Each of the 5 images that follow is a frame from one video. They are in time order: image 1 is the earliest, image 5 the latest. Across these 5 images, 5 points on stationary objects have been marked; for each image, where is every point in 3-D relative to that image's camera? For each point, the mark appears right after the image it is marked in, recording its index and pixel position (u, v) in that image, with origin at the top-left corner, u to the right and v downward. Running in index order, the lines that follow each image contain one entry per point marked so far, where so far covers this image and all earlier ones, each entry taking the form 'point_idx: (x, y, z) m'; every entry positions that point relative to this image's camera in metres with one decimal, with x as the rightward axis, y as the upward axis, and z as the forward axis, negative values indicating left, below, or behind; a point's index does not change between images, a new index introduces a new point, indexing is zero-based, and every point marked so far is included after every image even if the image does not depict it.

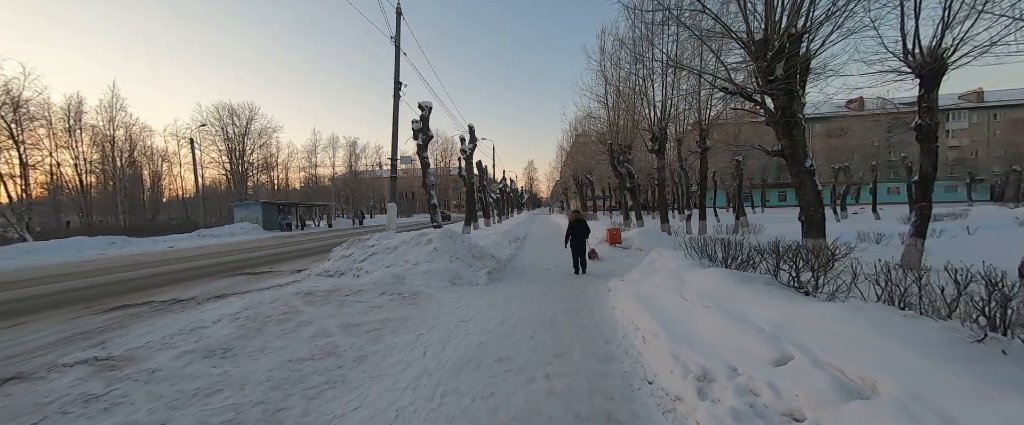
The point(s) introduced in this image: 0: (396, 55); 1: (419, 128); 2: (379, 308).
0: (-4.1, +5.5, +10.8) m
1: (-3.3, +3.0, +10.9) m
2: (-2.1, -1.5, +4.8) m
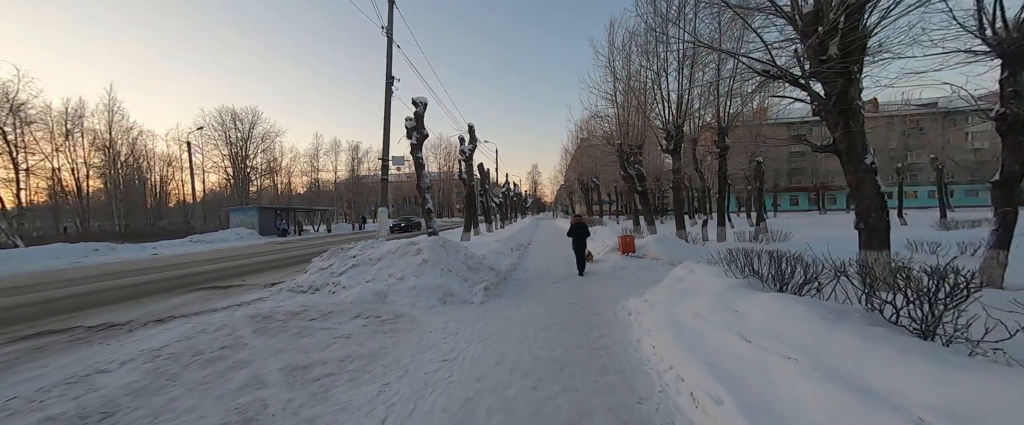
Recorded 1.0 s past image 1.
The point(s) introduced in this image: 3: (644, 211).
0: (-4.0, +5.3, +10.0) m
1: (-3.2, +2.8, +10.0) m
2: (-2.1, -1.6, +3.9) m
3: (+6.4, +0.1, +14.8) m
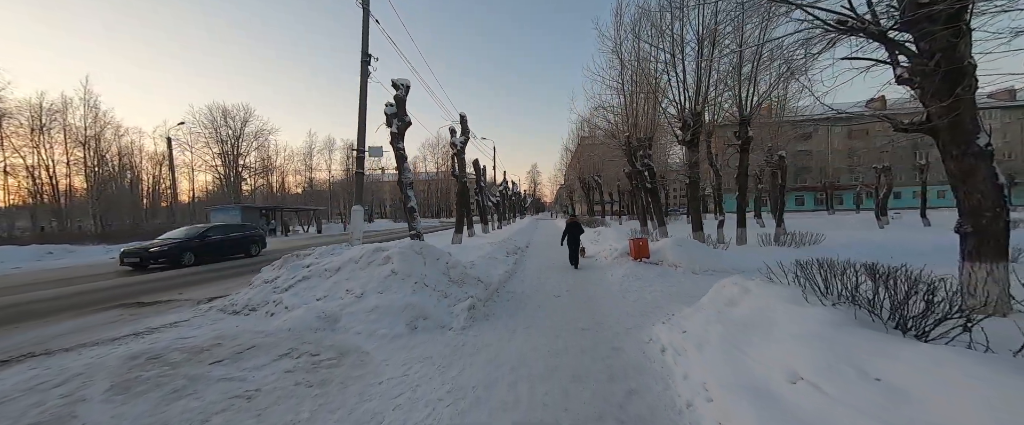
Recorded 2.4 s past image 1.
0: (-4.1, +5.3, +8.7) m
1: (-3.3, +2.8, +8.7) m
2: (-2.2, -1.5, +2.5) m
3: (+6.2, +0.1, +13.5) m
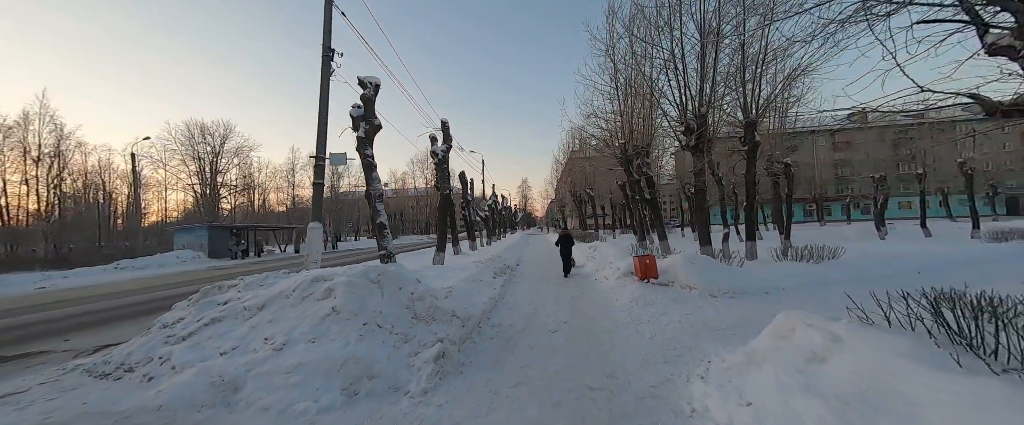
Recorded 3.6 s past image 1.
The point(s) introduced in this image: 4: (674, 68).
0: (-4.5, +4.9, +7.7) m
1: (-3.7, +2.4, +7.6) m
2: (-2.3, -1.6, +1.2) m
3: (+5.7, -0.4, +12.5) m
4: (+5.0, +4.5, +9.6) m
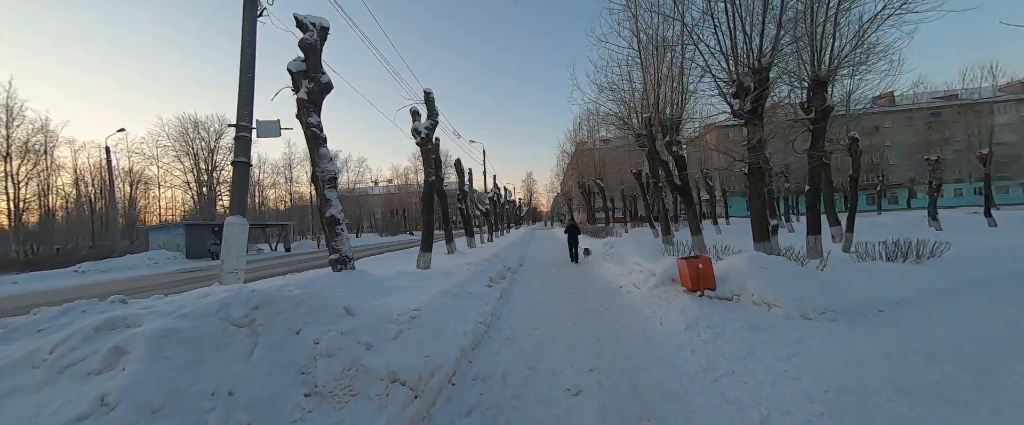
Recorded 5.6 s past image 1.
0: (-4.6, +5.1, +5.6) m
1: (-3.8, +2.6, +5.5) m
2: (-2.5, -1.5, -0.7) m
3: (+5.8, 0.0, +10.4) m
4: (+5.0, +4.8, +7.4) m
